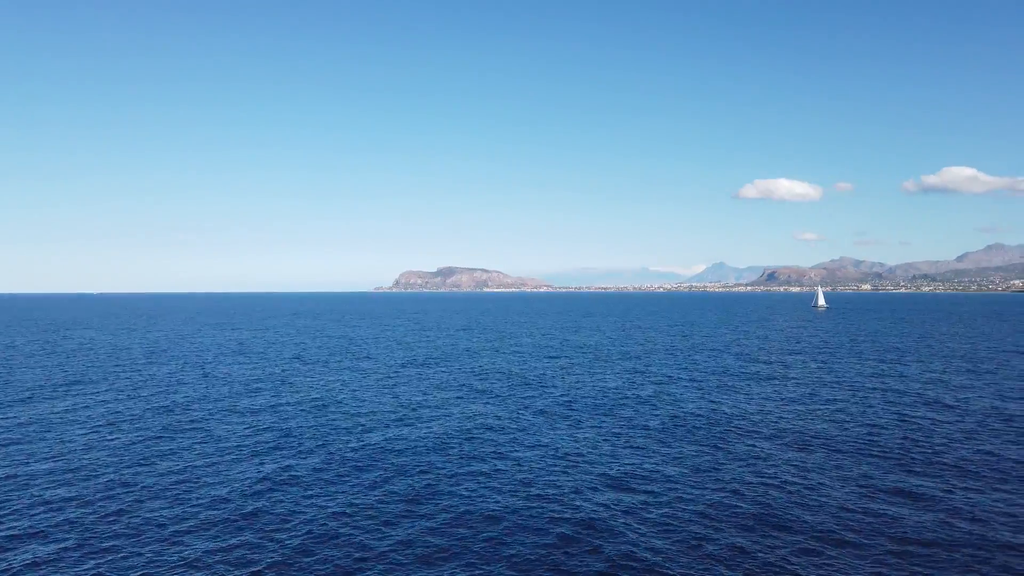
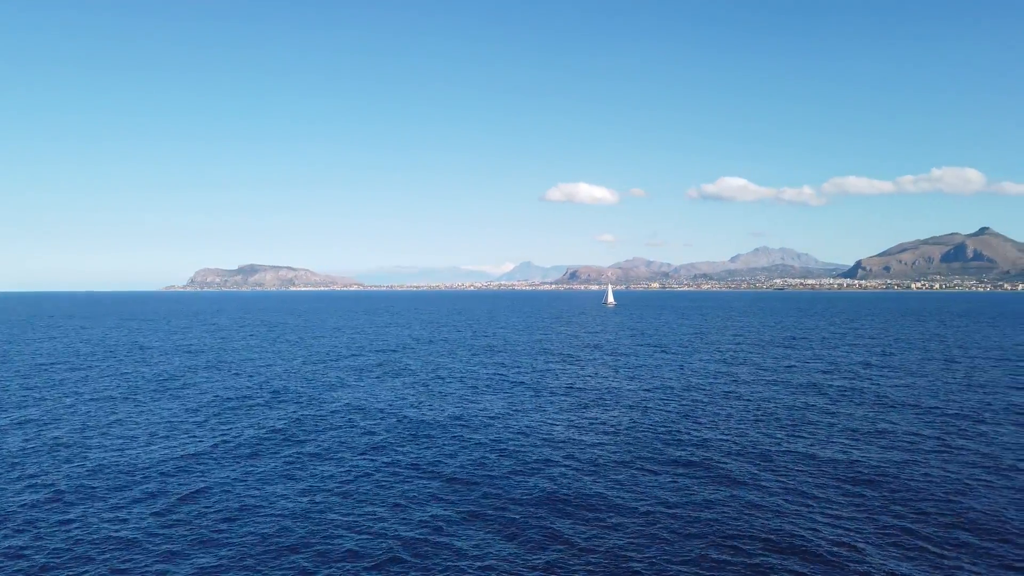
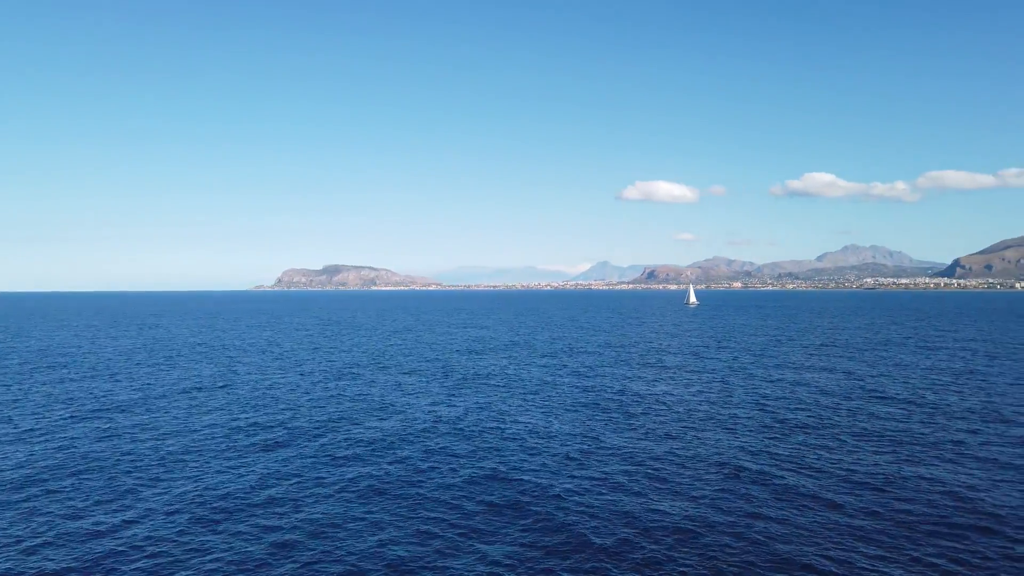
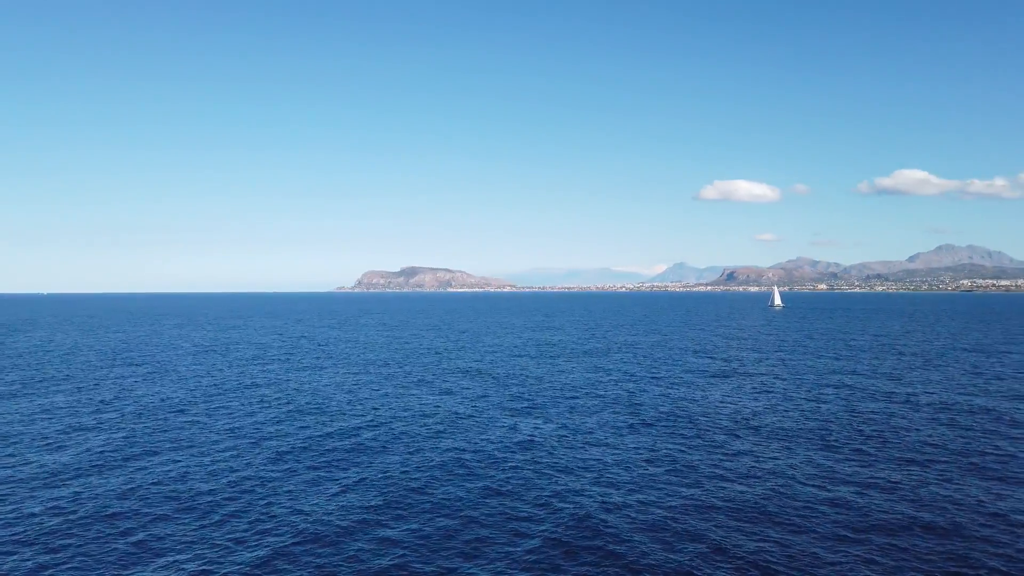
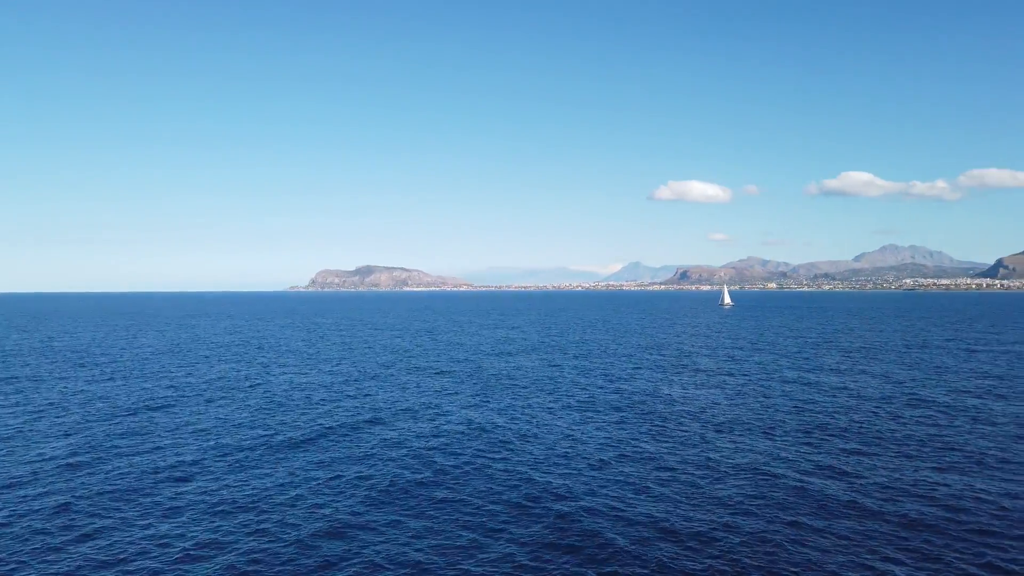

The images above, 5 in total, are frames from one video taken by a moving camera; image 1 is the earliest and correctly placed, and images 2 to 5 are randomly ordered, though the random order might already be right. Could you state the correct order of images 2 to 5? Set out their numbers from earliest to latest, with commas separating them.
4, 5, 3, 2
